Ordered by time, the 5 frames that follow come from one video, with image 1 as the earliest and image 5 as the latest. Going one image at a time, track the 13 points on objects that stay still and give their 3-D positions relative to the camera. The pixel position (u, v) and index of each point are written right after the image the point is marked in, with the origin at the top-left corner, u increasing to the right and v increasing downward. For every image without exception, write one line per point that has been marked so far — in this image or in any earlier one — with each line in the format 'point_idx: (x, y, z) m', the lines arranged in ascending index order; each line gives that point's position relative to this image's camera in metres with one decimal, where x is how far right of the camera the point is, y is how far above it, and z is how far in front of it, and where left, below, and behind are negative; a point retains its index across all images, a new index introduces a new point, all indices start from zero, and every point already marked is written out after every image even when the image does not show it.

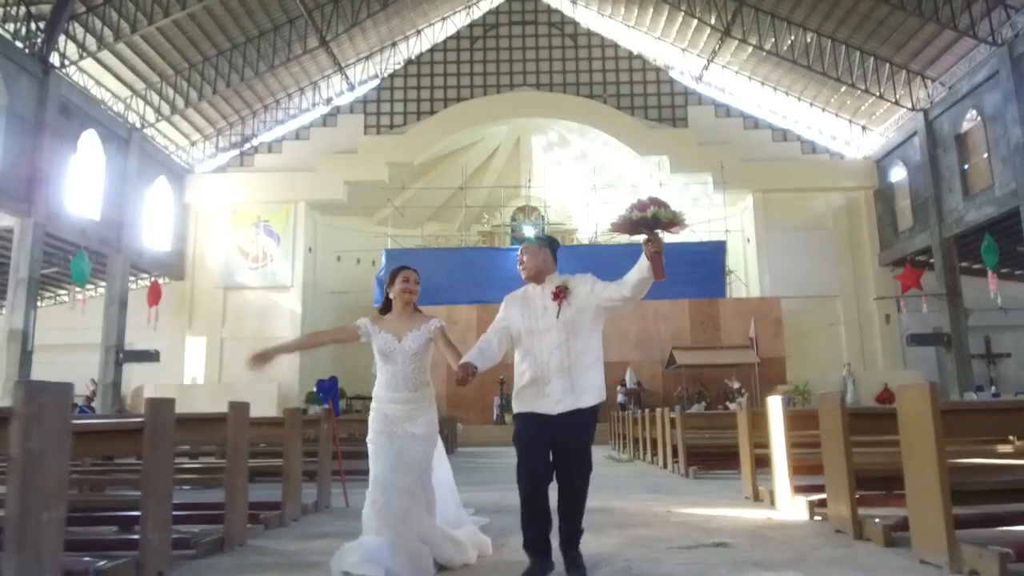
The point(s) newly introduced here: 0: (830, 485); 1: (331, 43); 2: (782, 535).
0: (+1.3, -0.8, +3.1) m
1: (-4.1, +5.5, +16.6) m
2: (+1.0, -1.0, +2.9) m
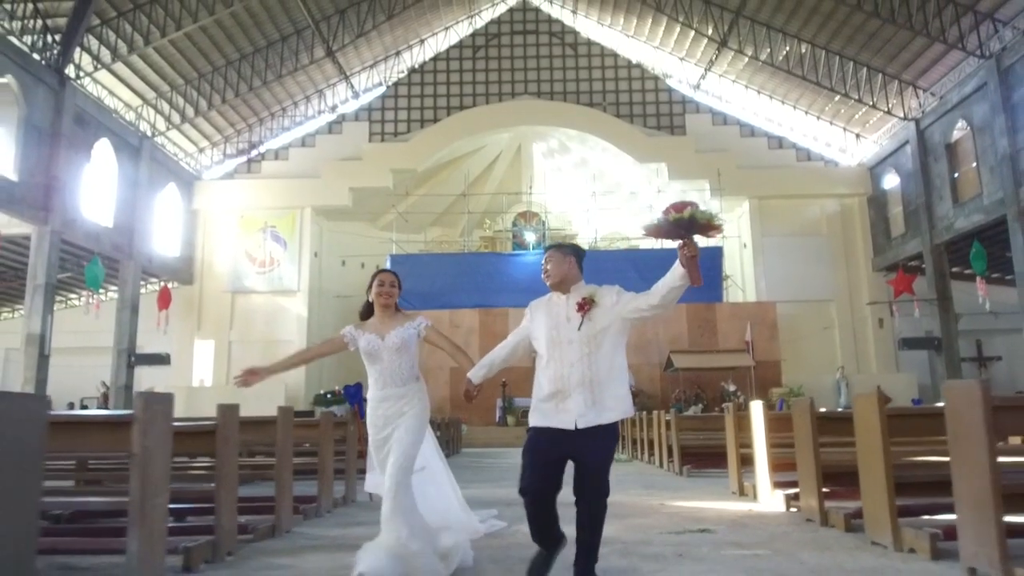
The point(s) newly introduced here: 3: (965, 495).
0: (+1.4, -0.9, +3.5) m
1: (-4.0, +5.4, +17.0) m
2: (+1.1, -1.0, +3.3) m
3: (+1.4, -0.7, +2.4) m
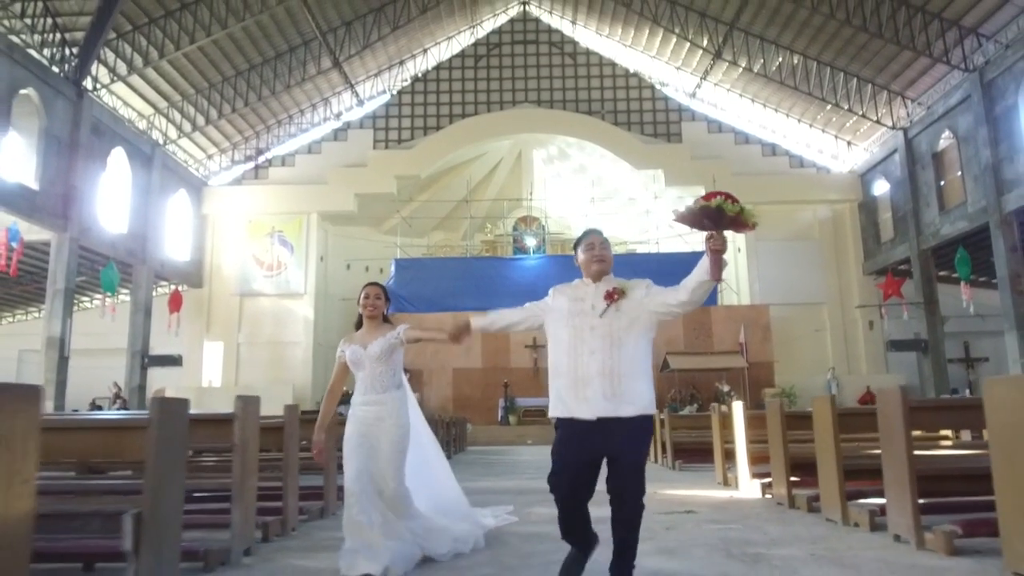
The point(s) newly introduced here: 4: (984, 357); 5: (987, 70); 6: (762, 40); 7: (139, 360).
0: (+1.4, -1.0, +4.0) m
1: (-4.0, +5.3, +17.5) m
2: (+1.2, -1.1, +3.8) m
3: (+1.5, -0.8, +2.9) m
4: (+11.3, -1.7, +17.7) m
5: (+8.6, +4.0, +13.4) m
6: (+5.4, +5.3, +15.9) m
7: (-8.0, -1.5, +15.8) m
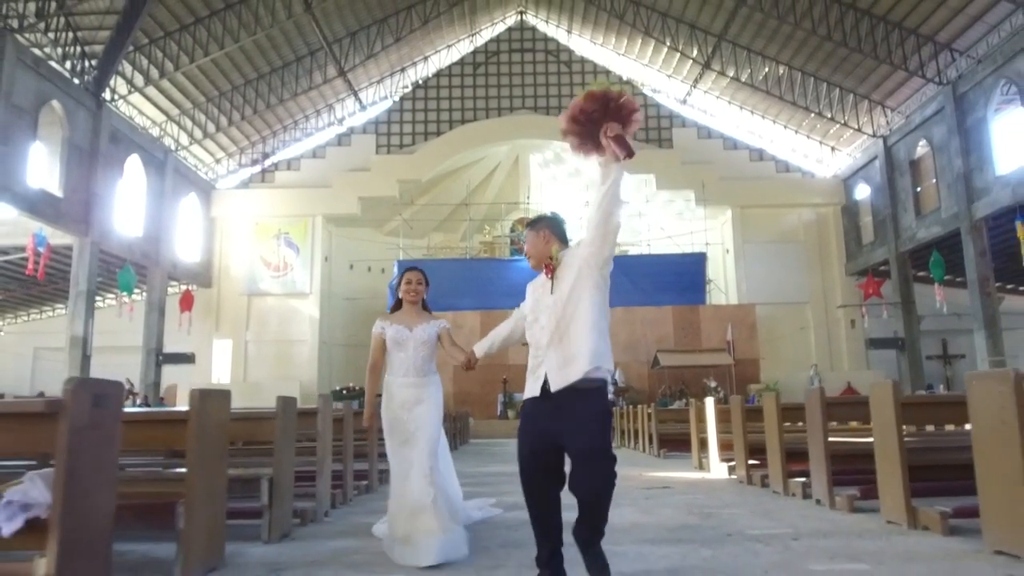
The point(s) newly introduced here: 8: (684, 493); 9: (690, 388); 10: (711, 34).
0: (+1.5, -1.1, +4.8) m
1: (-4.0, +5.3, +18.2) m
2: (+1.2, -1.2, +4.6) m
3: (+1.6, -0.9, +3.7) m
4: (+11.2, -1.7, +18.6) m
5: (+8.6, +3.9, +14.2) m
6: (+5.4, +5.3, +16.7) m
7: (-8.0, -1.5, +16.5) m
8: (+1.0, -1.2, +4.1) m
9: (+4.3, -2.4, +17.7) m
10: (+4.5, +5.8, +16.8) m
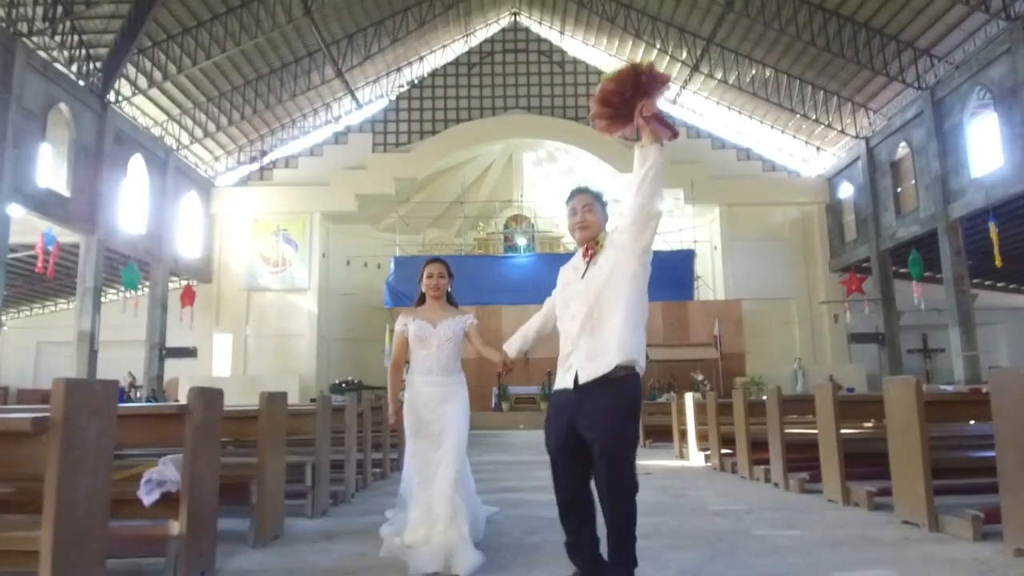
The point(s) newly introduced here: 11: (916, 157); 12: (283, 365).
0: (+1.5, -1.2, +5.4) m
1: (-4.2, +5.4, +18.6) m
2: (+1.2, -1.3, +5.1) m
3: (+1.6, -0.9, +4.2) m
4: (+11.1, -1.6, +19.2) m
5: (+8.5, +4.0, +14.8) m
6: (+5.2, +5.4, +17.2) m
7: (-8.1, -1.5, +16.9) m
8: (+1.0, -1.2, +4.7) m
9: (+4.1, -2.3, +18.2) m
10: (+4.4, +5.8, +17.3) m
11: (+8.6, +2.8, +15.8) m
12: (-6.1, -2.0, +19.6) m
